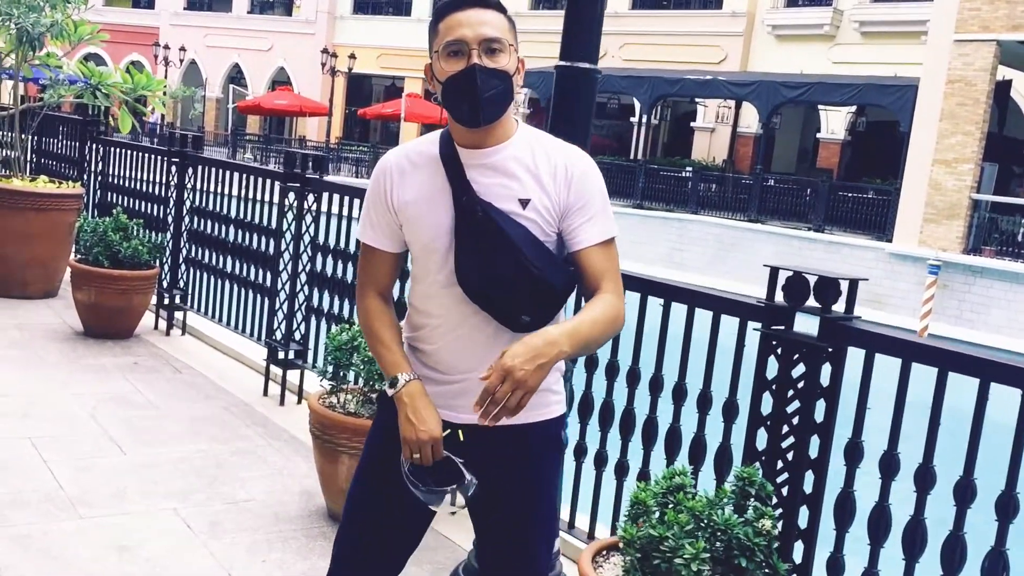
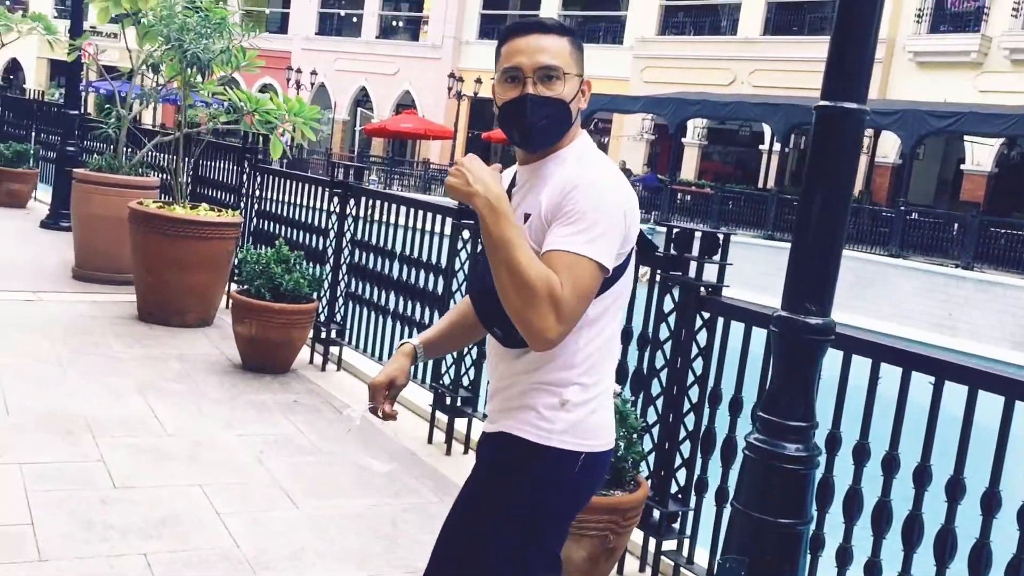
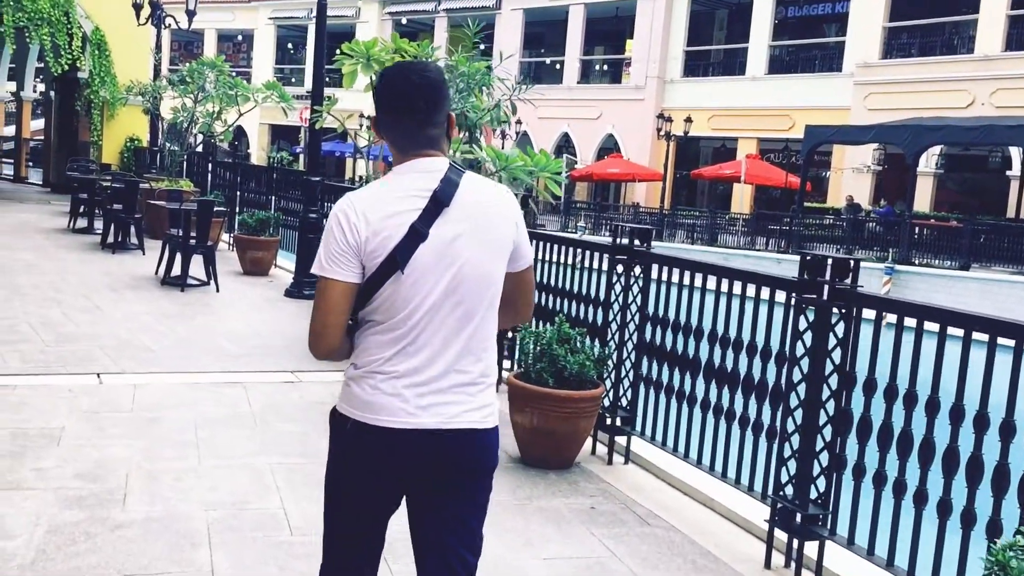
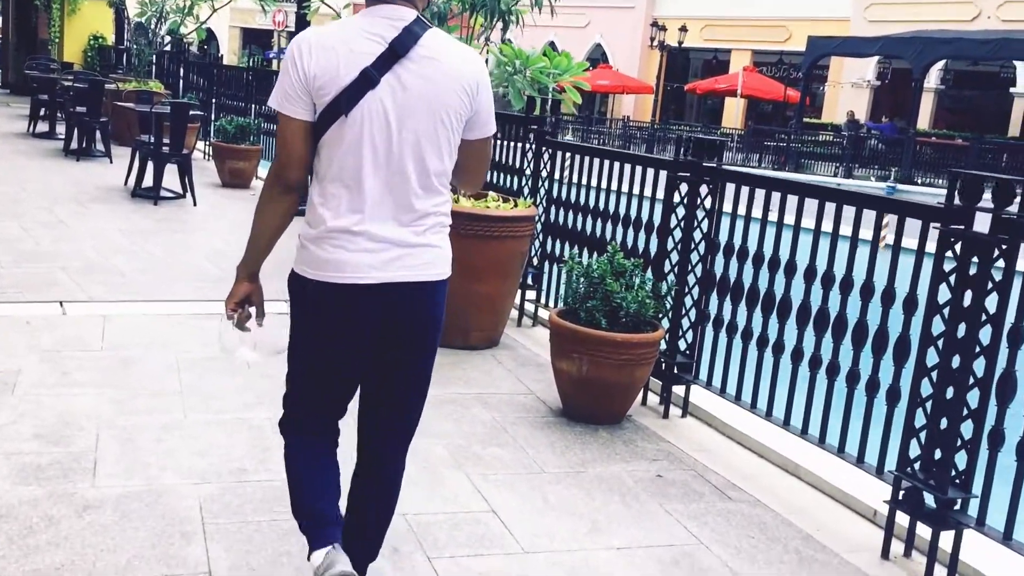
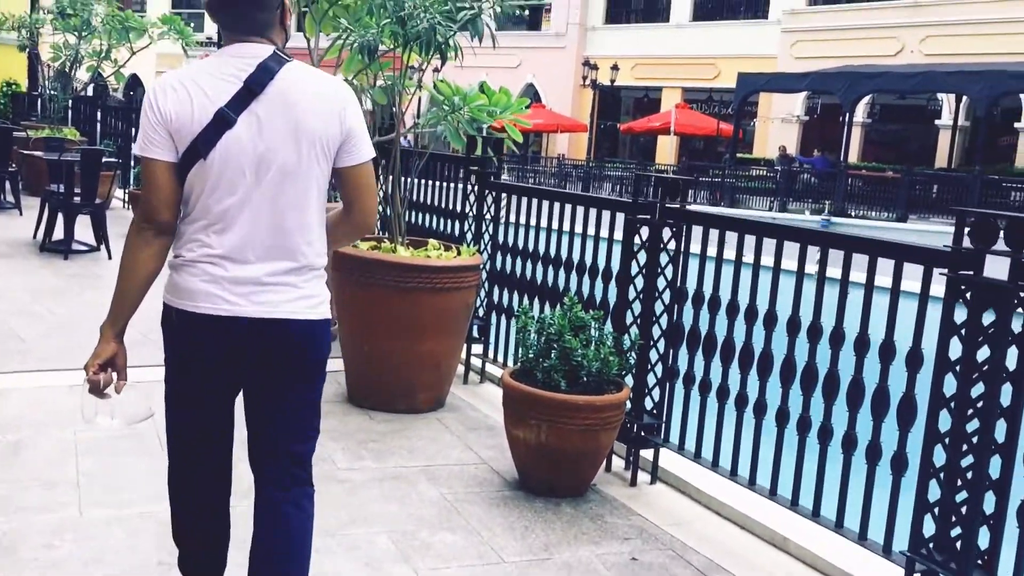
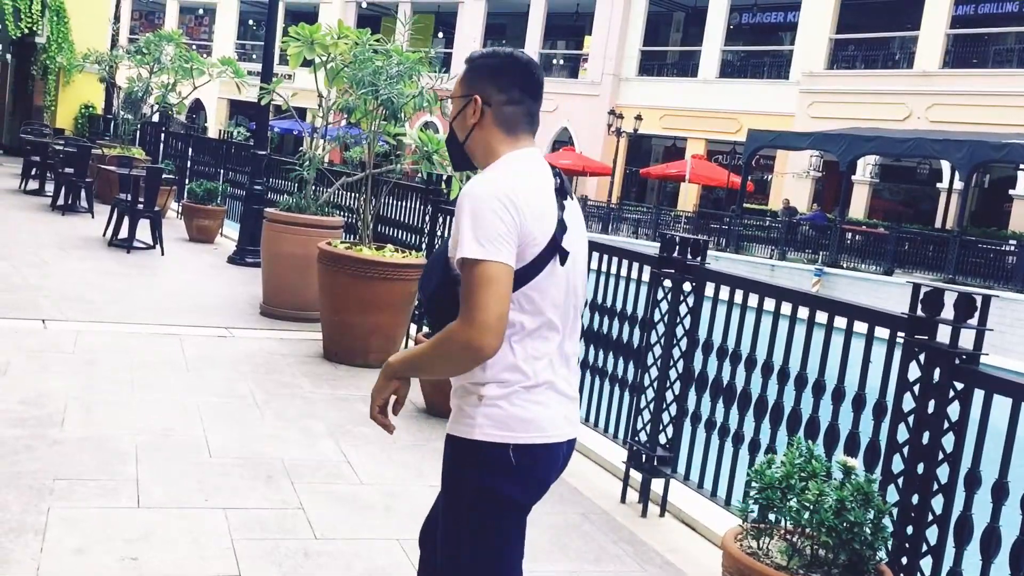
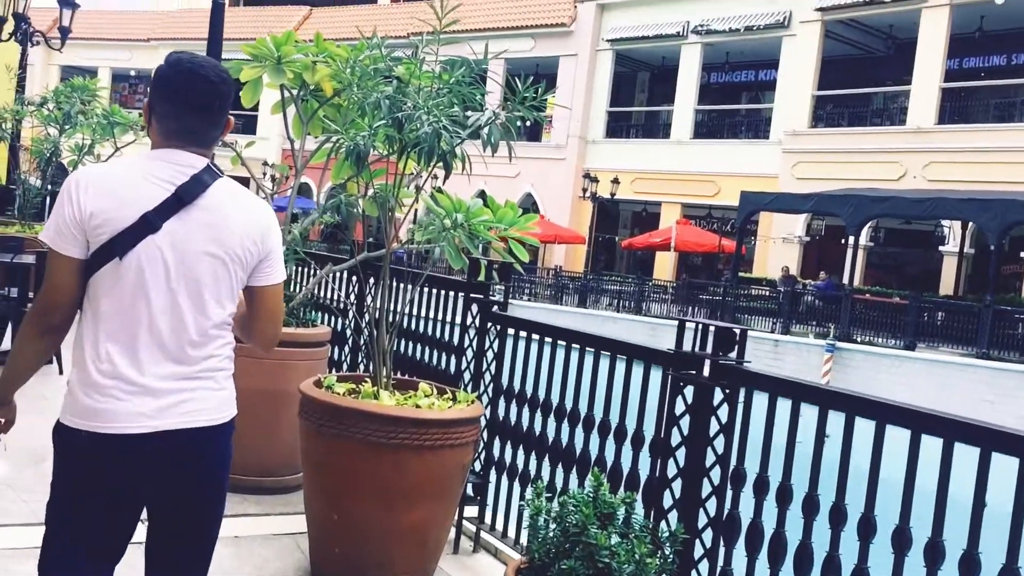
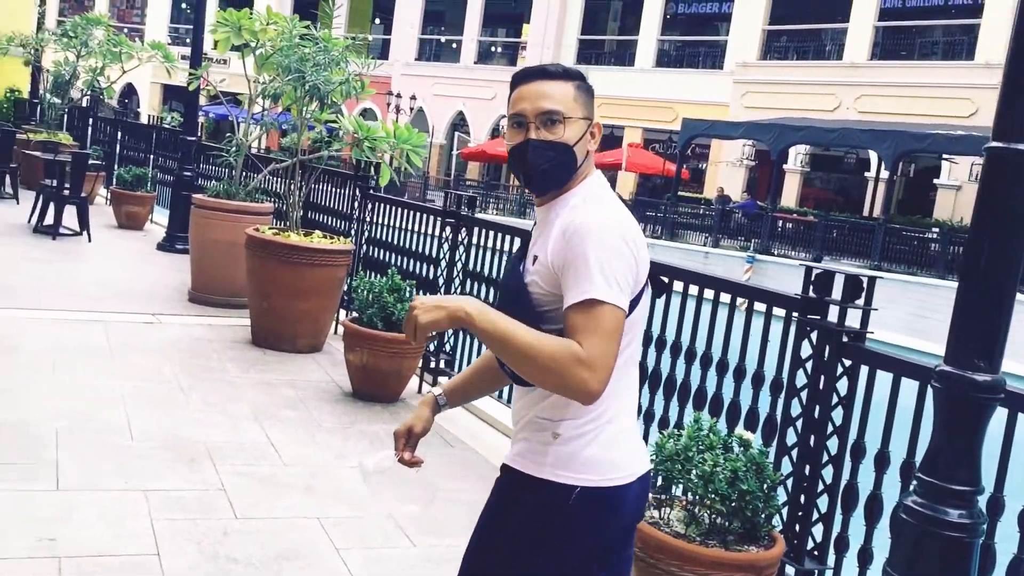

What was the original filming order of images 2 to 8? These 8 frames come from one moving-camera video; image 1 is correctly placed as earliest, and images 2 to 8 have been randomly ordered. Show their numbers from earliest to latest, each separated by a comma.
2, 8, 6, 3, 4, 5, 7
